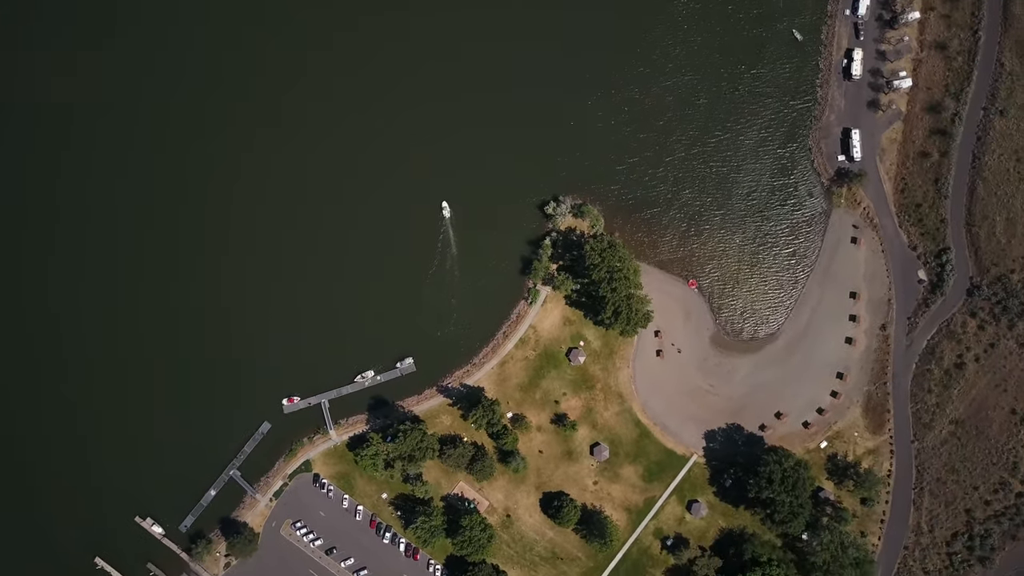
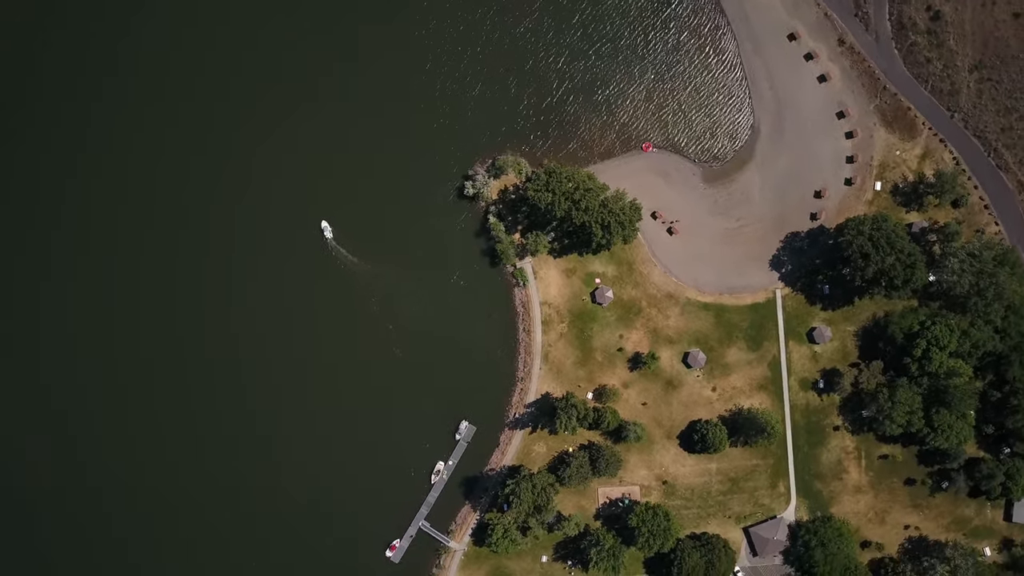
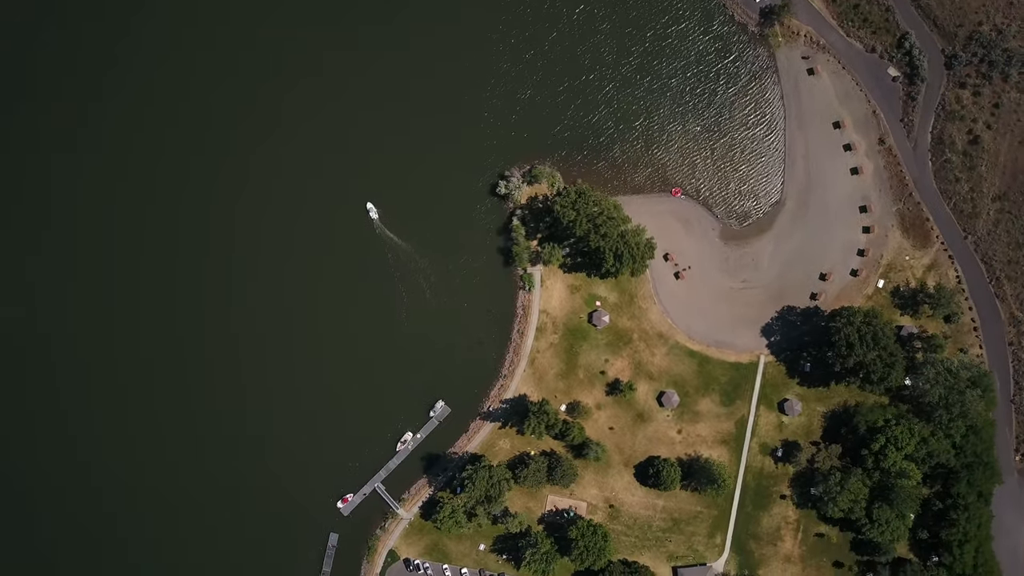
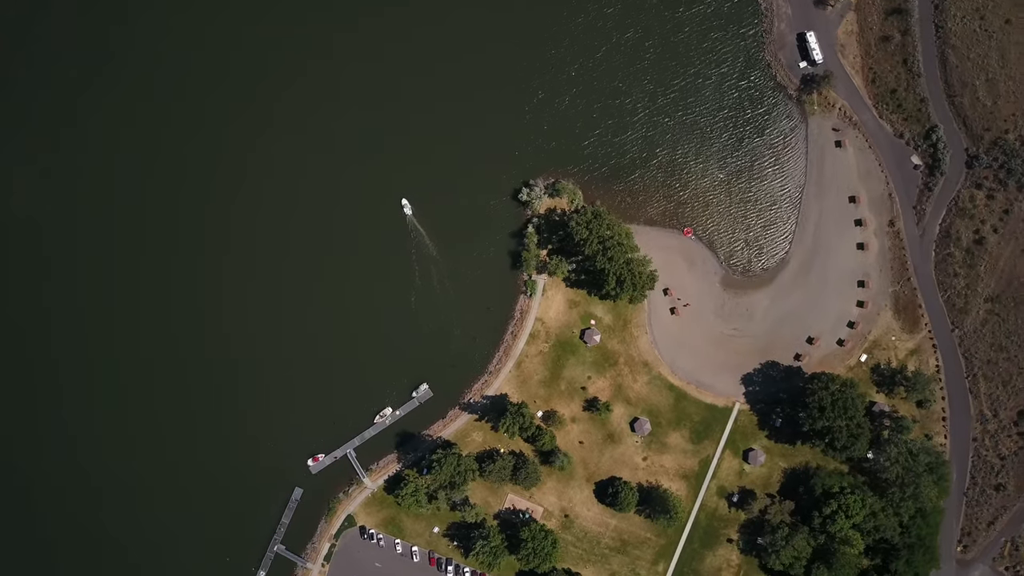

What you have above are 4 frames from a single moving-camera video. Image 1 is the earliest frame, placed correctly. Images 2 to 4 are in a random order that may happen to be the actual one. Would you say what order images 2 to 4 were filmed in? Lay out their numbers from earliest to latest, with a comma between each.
4, 3, 2
